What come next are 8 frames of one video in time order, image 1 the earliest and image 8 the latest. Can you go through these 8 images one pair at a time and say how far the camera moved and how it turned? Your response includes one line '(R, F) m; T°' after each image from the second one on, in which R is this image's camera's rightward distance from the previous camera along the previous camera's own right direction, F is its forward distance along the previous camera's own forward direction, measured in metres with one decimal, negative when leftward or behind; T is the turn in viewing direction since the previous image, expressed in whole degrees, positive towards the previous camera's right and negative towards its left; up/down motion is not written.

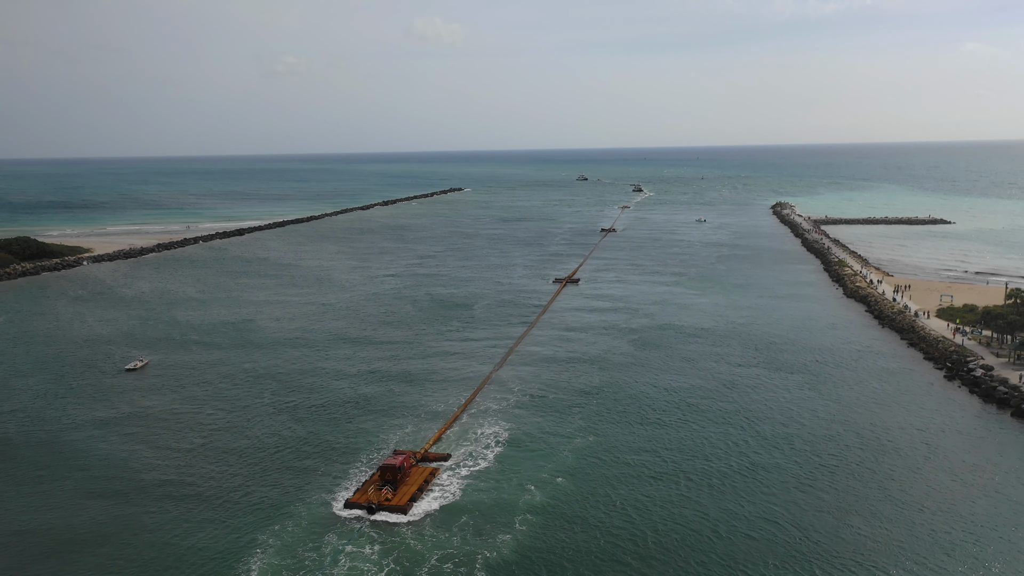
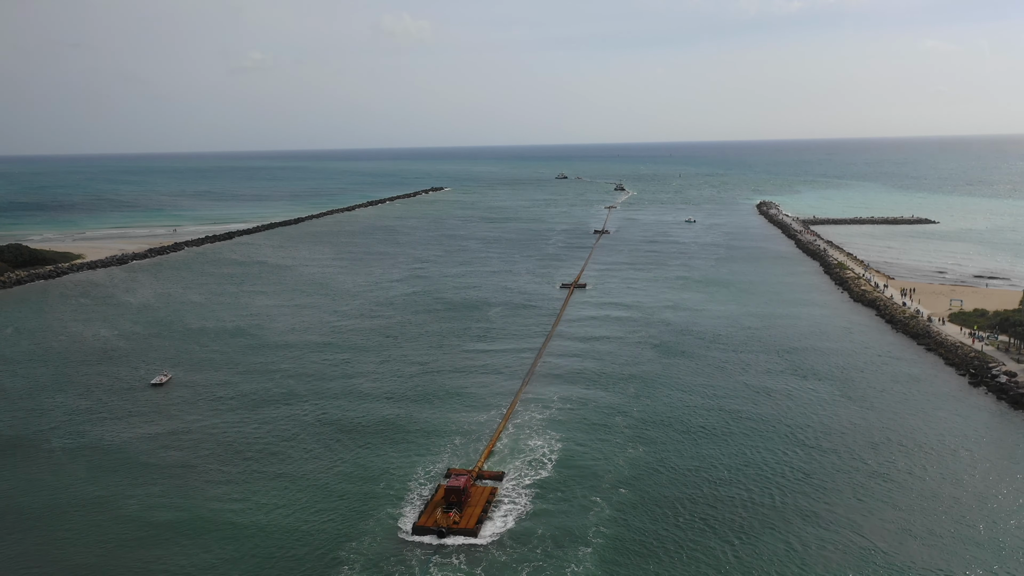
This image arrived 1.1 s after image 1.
(-2.0, -0.2) m; +2°
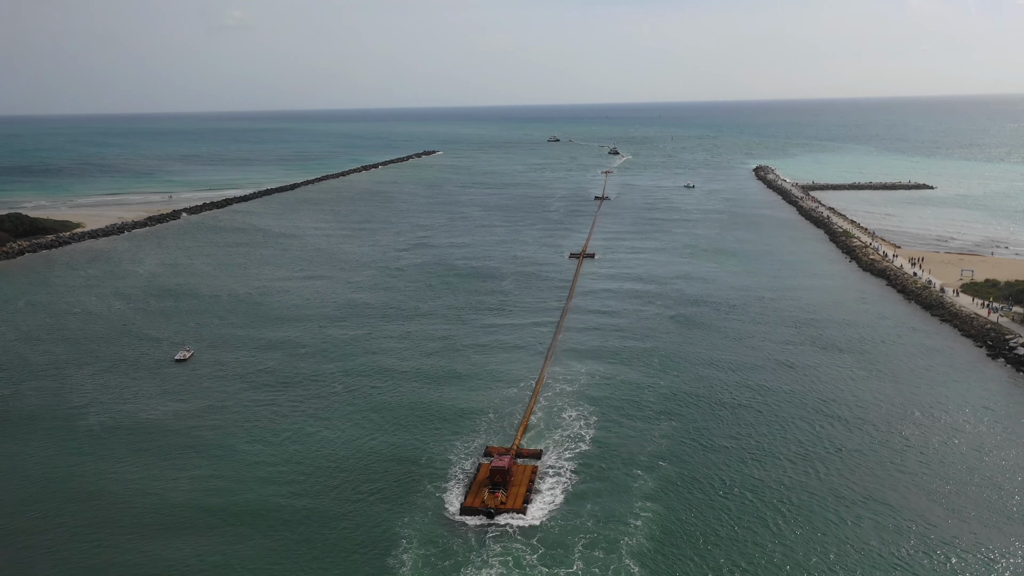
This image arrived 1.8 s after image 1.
(-1.3, -0.2) m; +1°
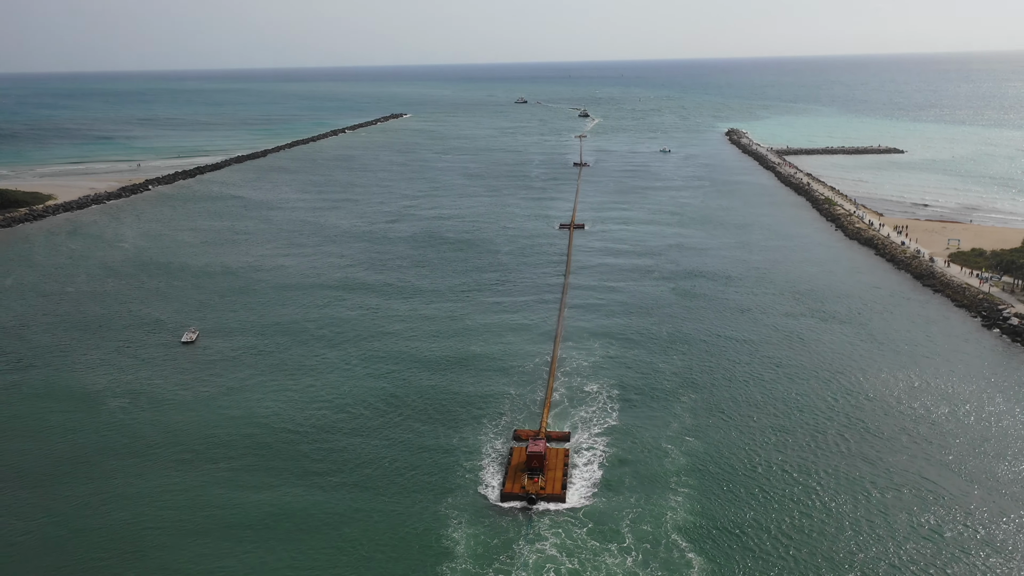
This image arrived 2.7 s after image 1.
(-1.6, -0.2) m; +3°
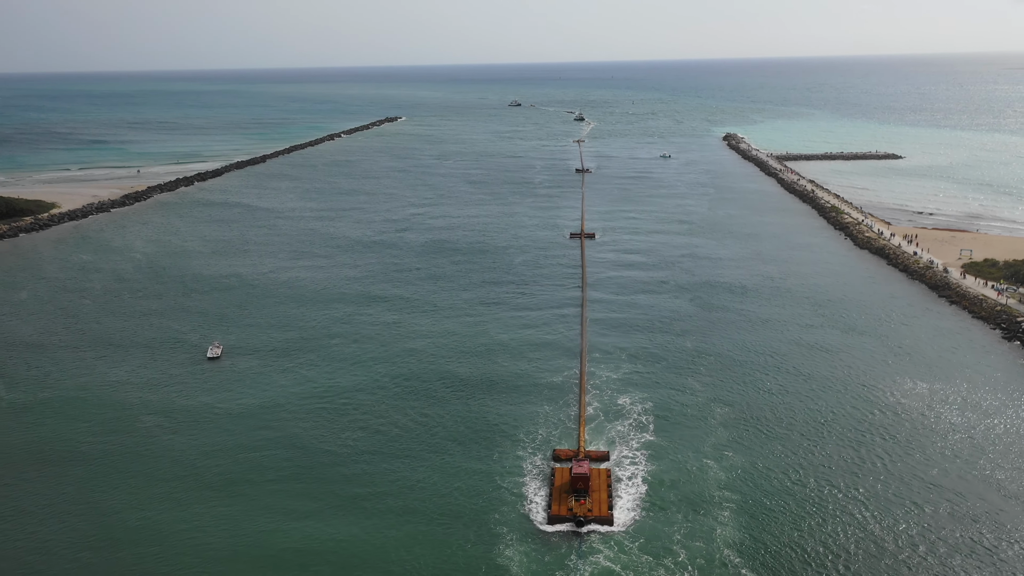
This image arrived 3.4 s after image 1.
(-1.3, -0.2) m; +1°
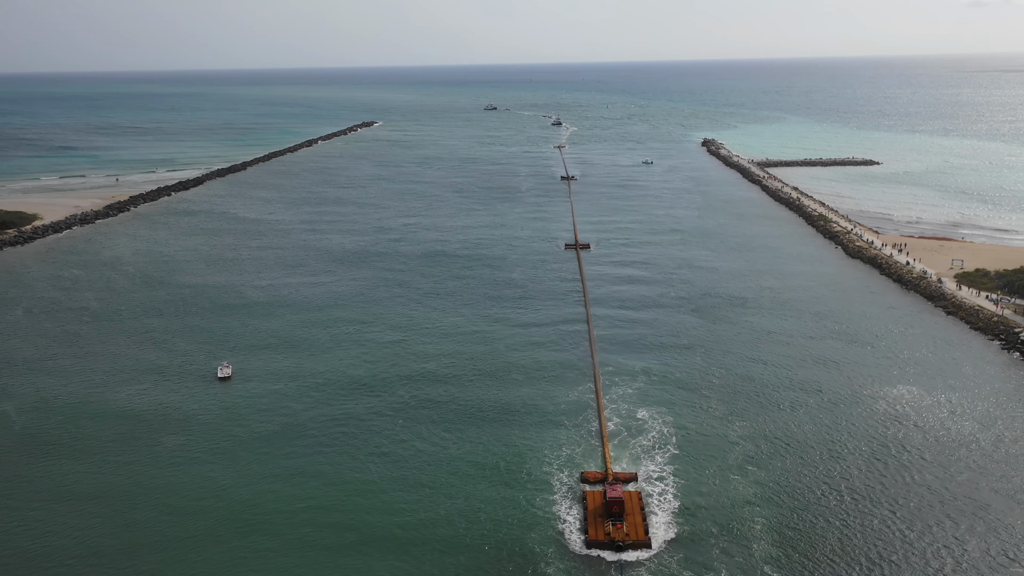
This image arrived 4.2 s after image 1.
(-1.4, -0.2) m; +2°
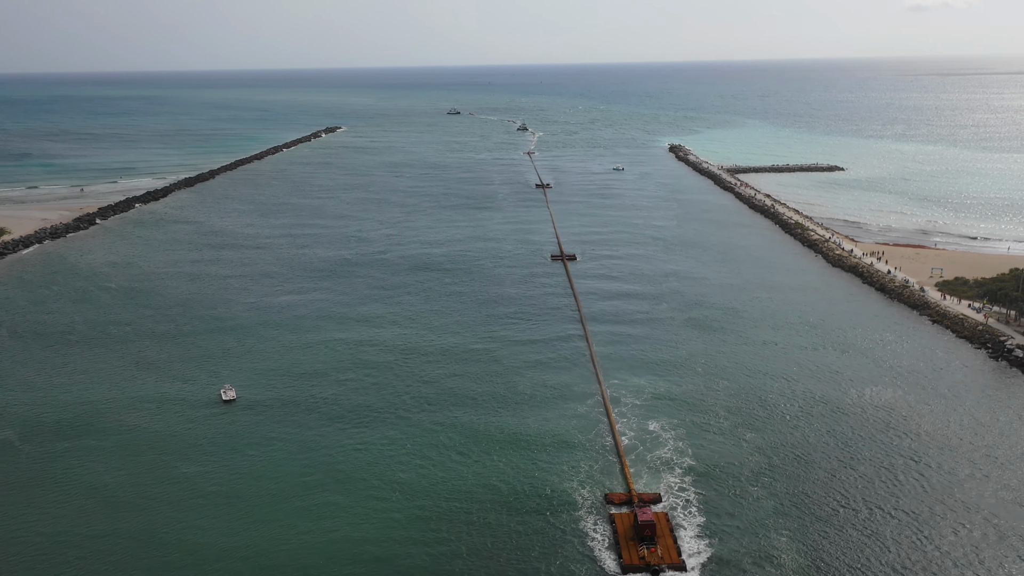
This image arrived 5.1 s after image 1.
(-1.6, -0.2) m; +3°
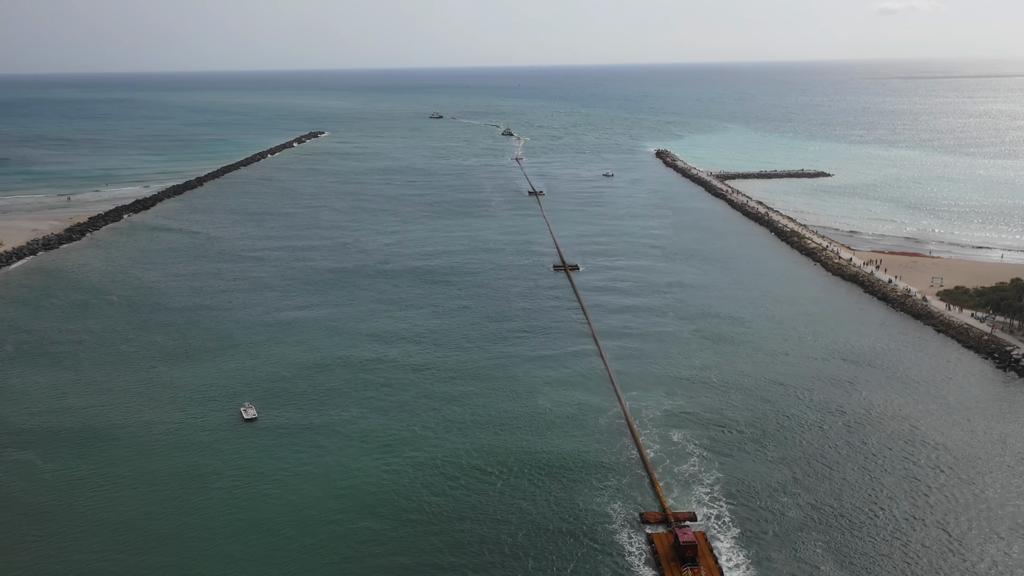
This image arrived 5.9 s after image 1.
(-1.5, -0.1) m; +2°
